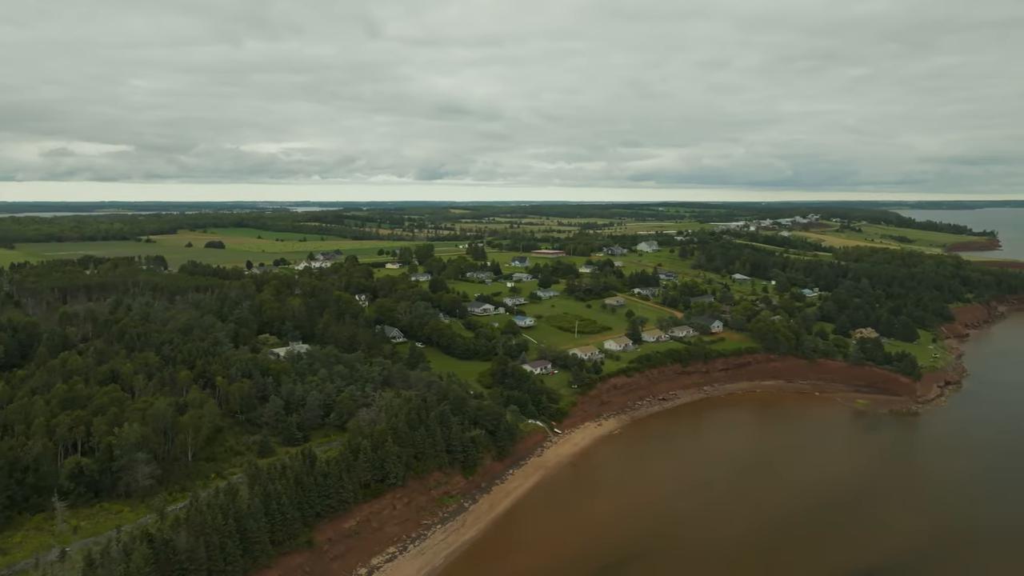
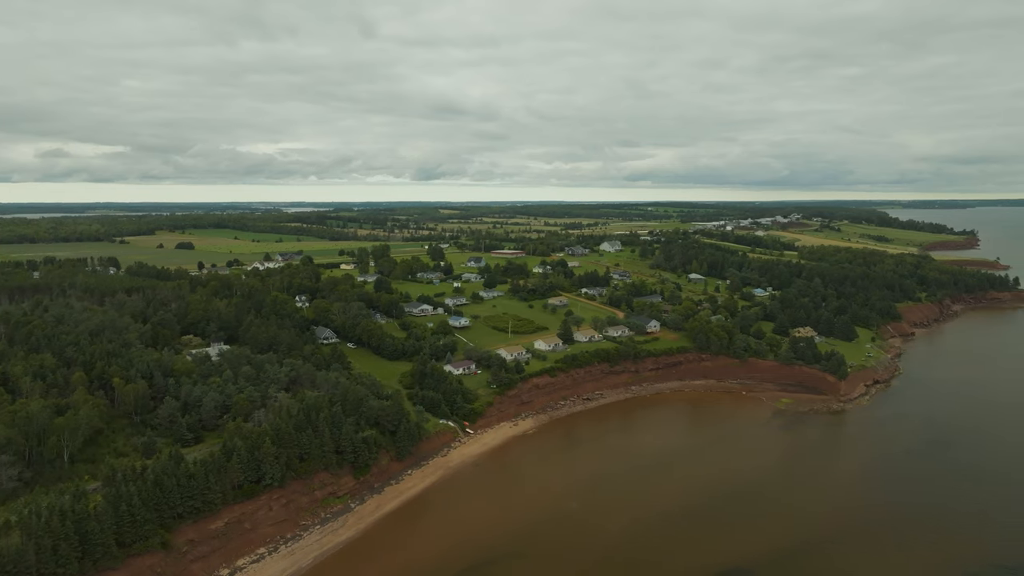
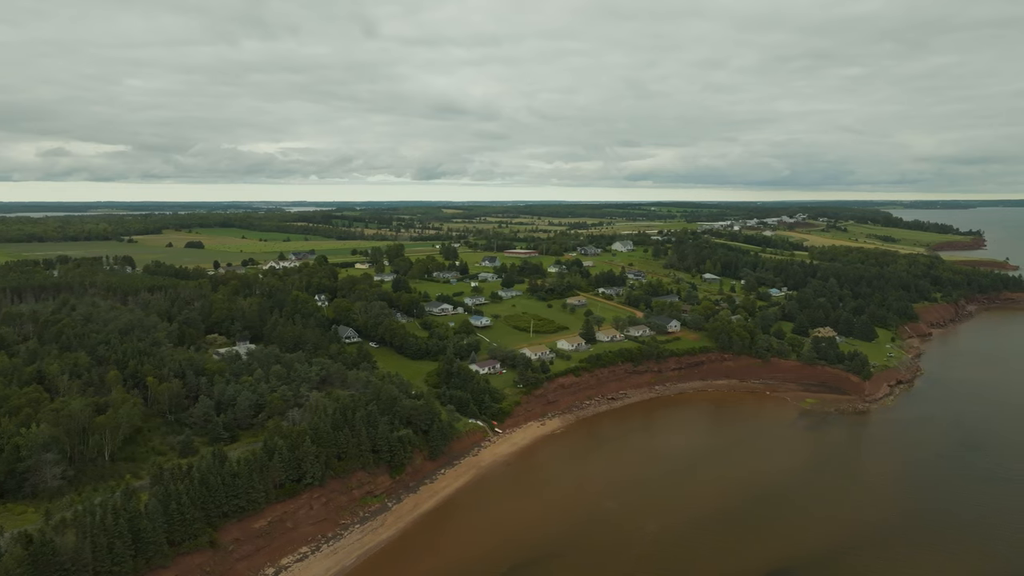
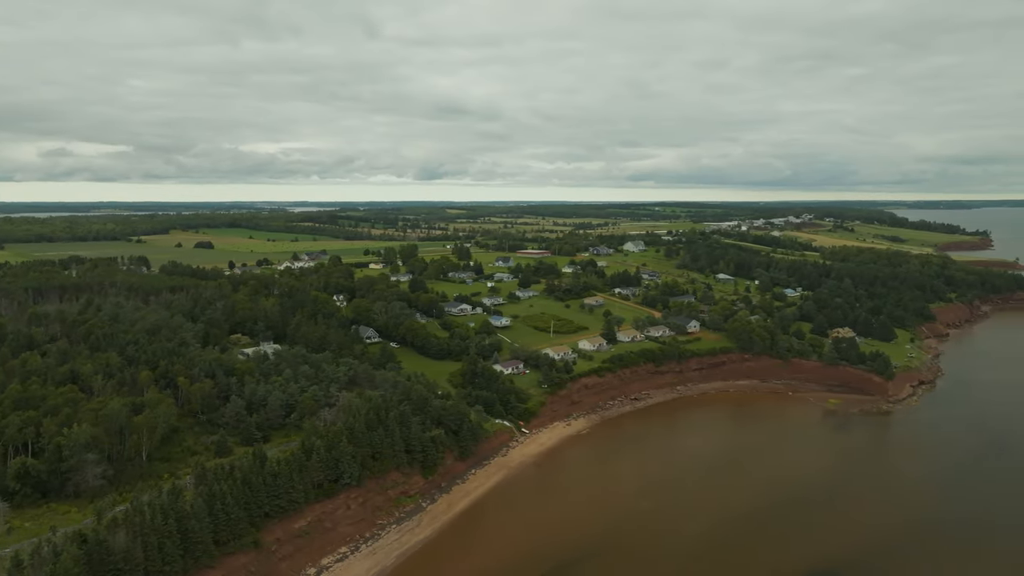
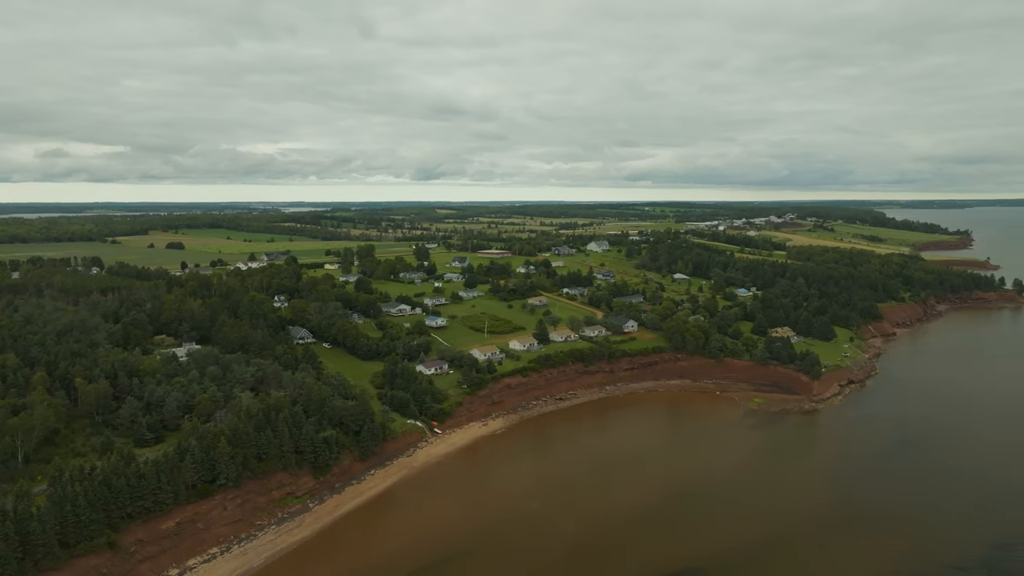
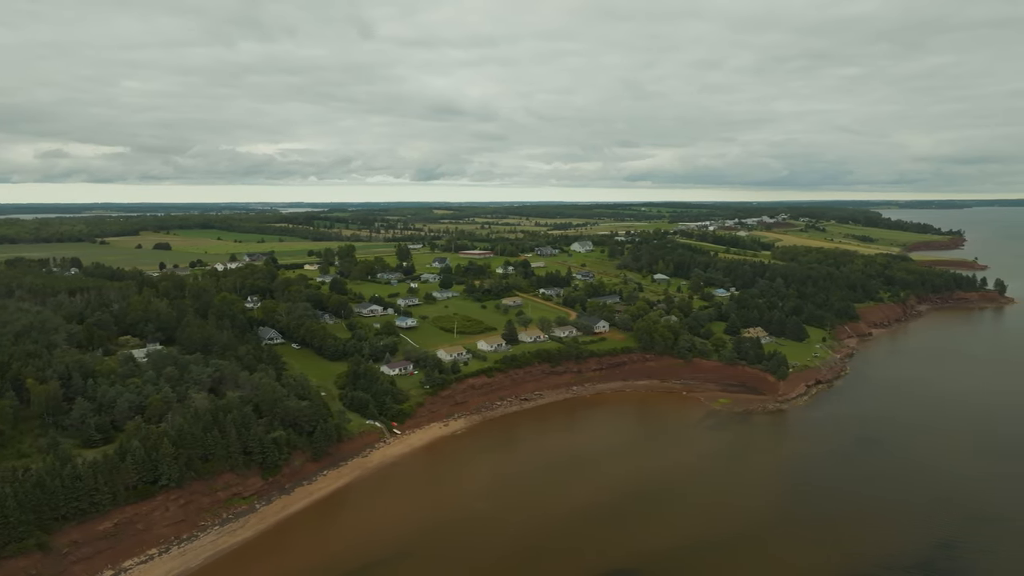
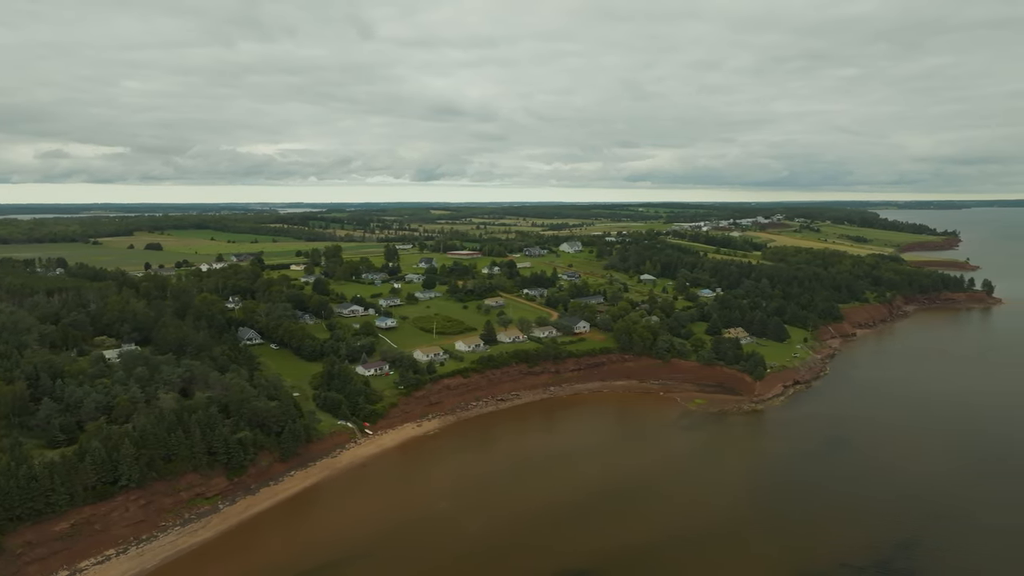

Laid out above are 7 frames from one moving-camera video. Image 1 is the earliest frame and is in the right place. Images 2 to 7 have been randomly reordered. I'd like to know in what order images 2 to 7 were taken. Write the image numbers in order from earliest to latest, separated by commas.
4, 3, 2, 5, 6, 7
